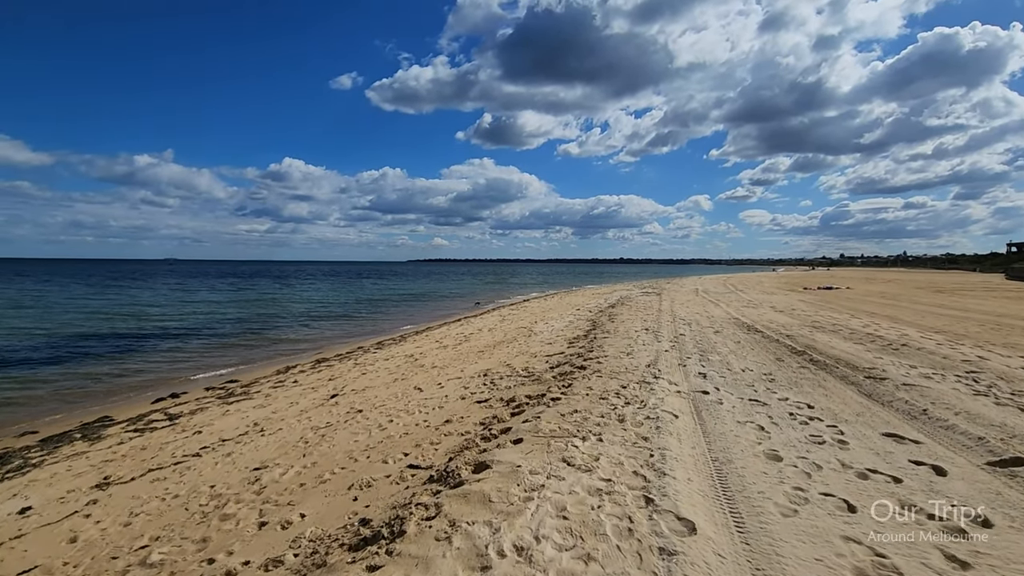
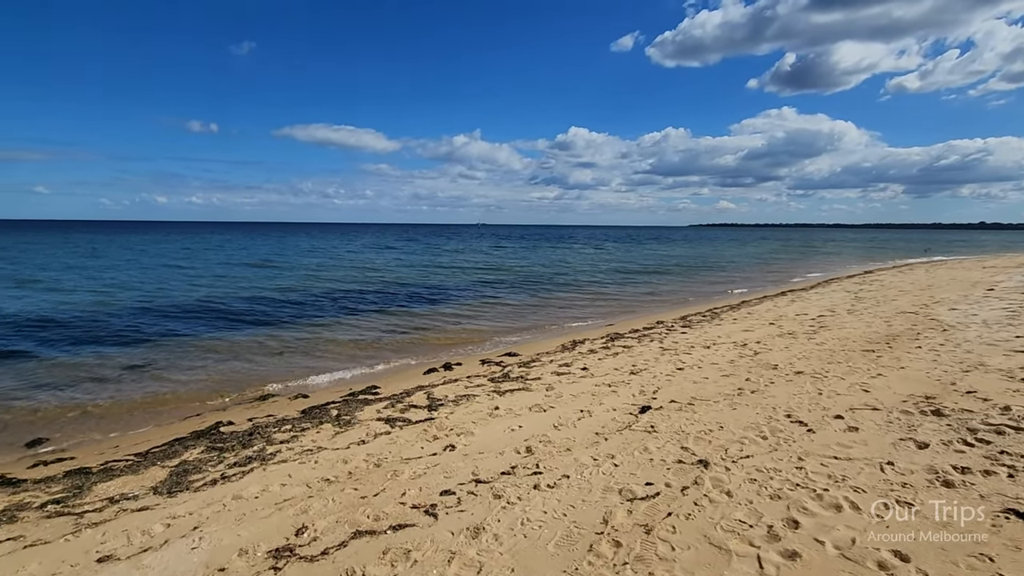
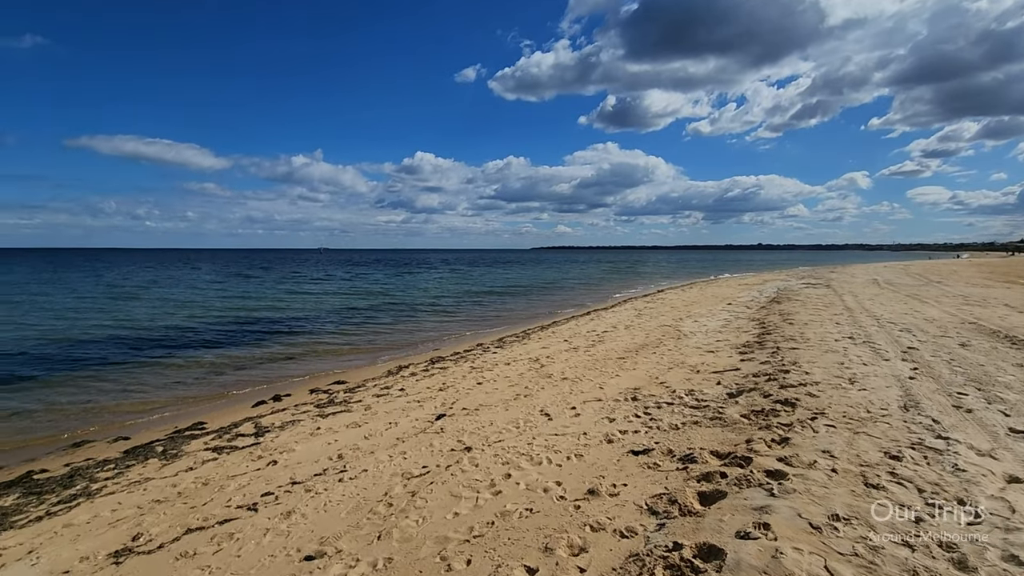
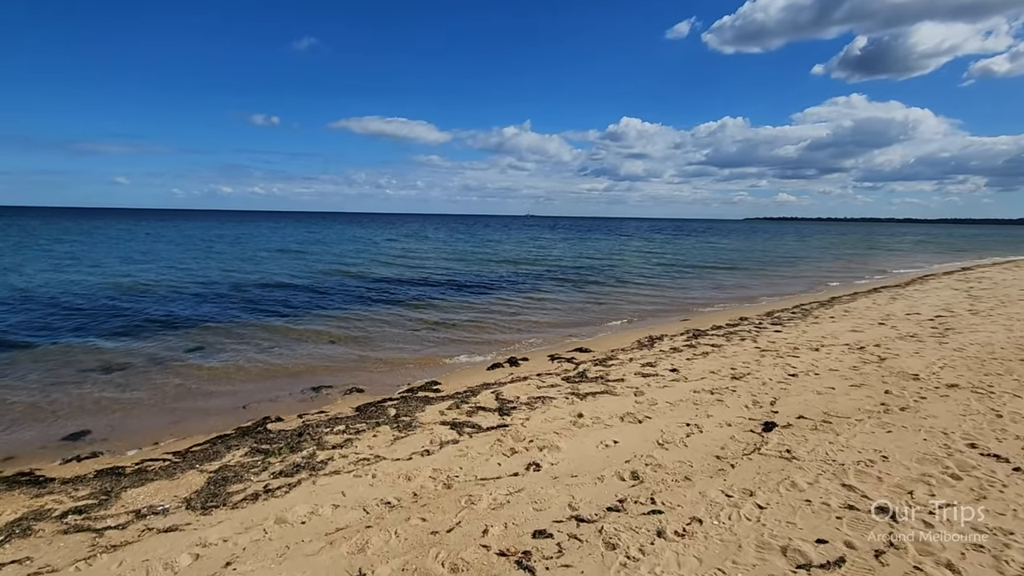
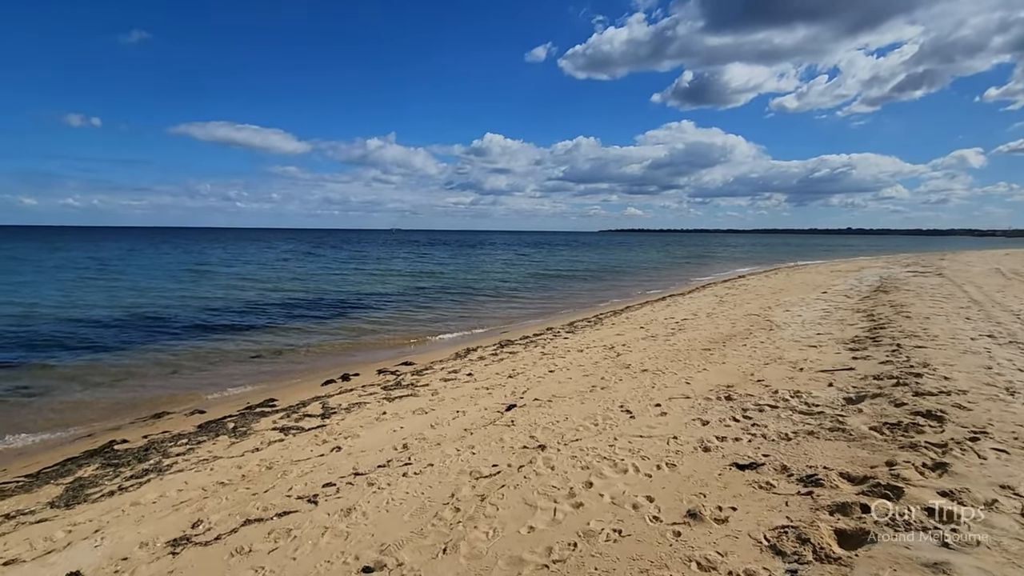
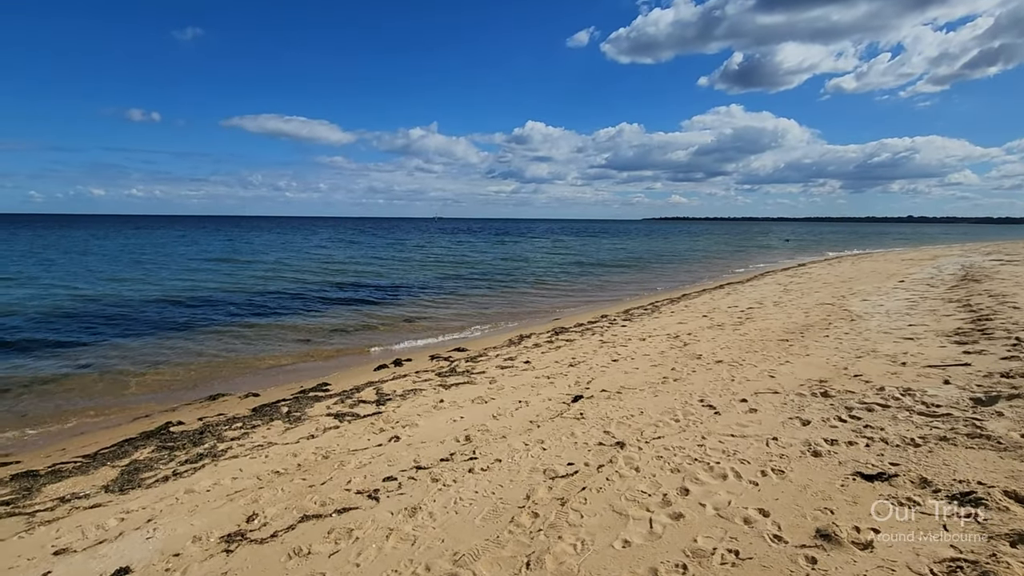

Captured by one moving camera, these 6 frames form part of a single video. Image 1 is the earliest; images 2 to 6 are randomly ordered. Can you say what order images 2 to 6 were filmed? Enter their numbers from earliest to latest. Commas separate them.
3, 5, 6, 2, 4
